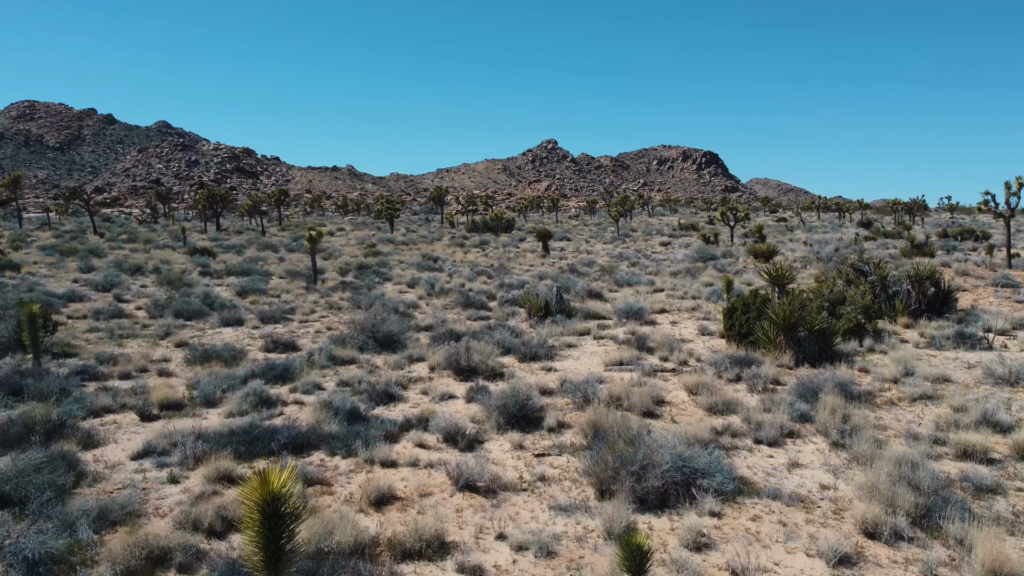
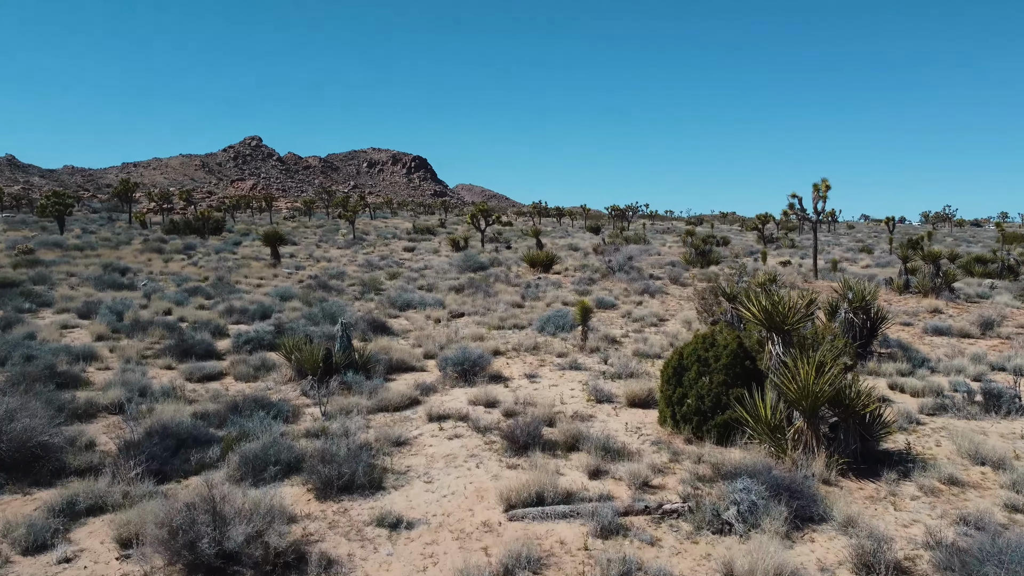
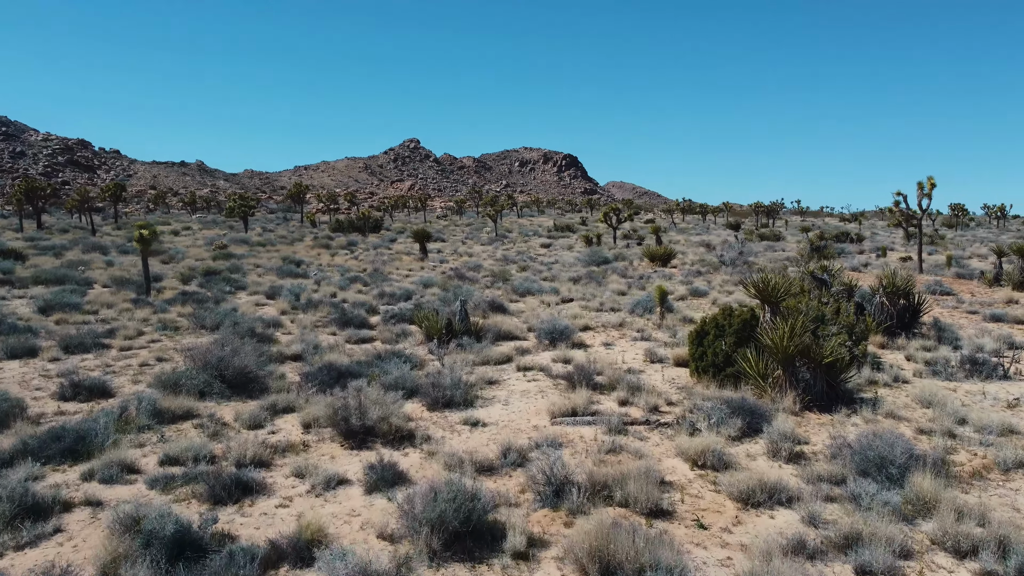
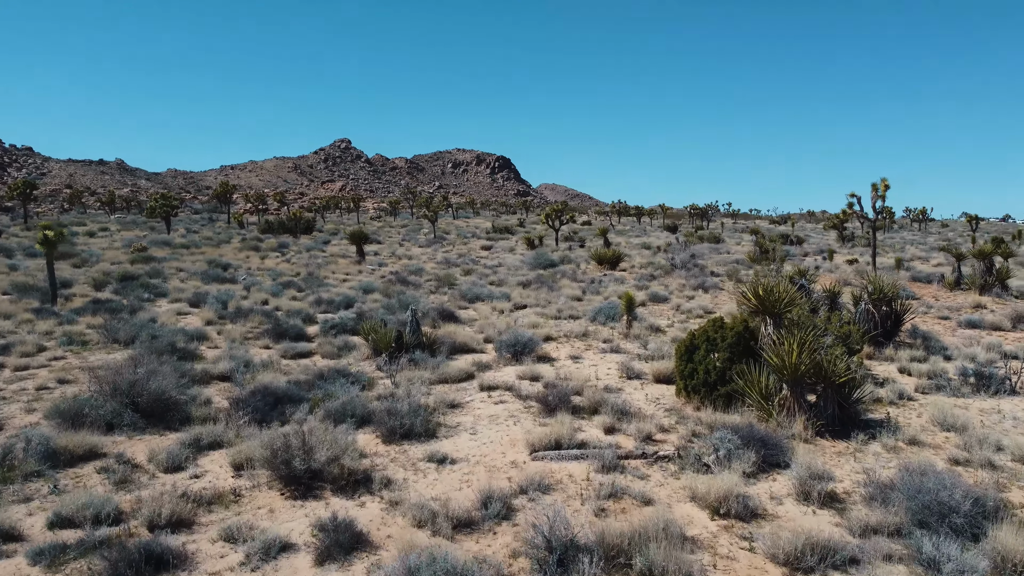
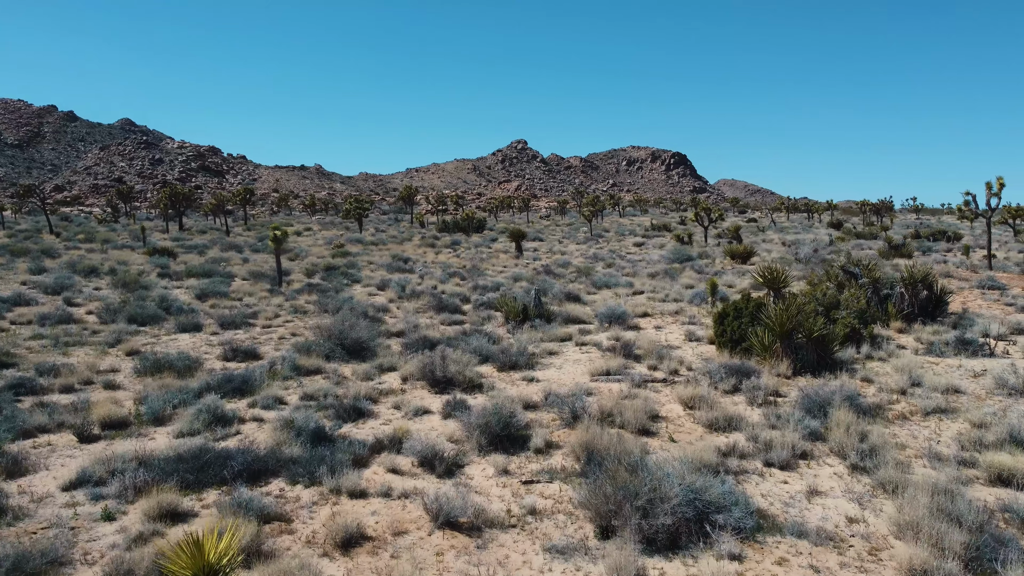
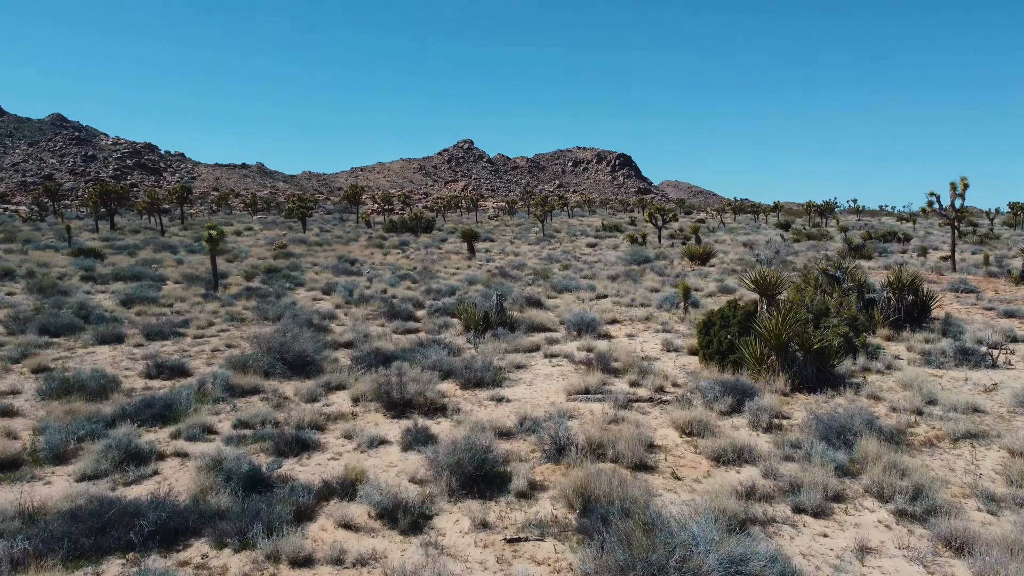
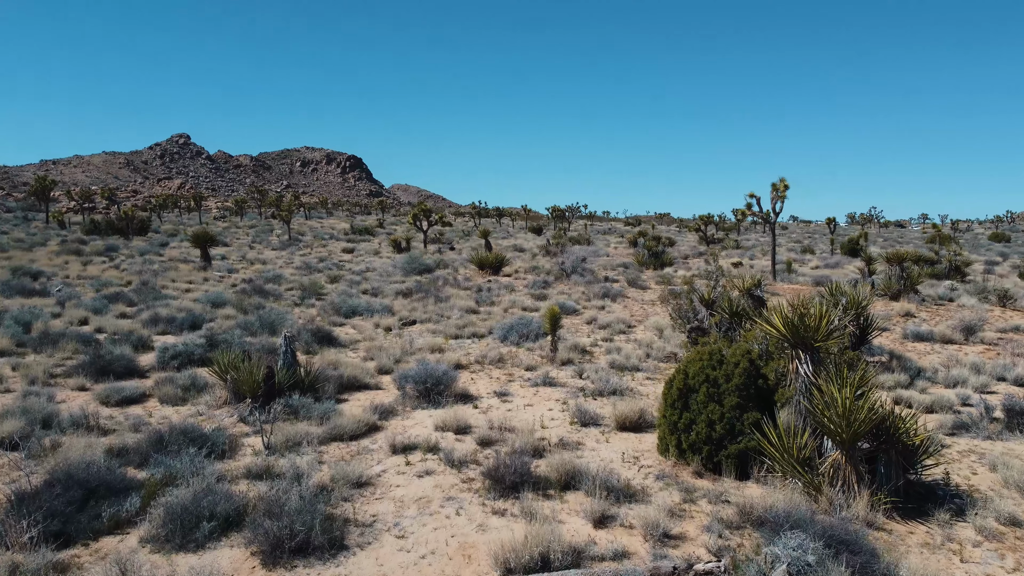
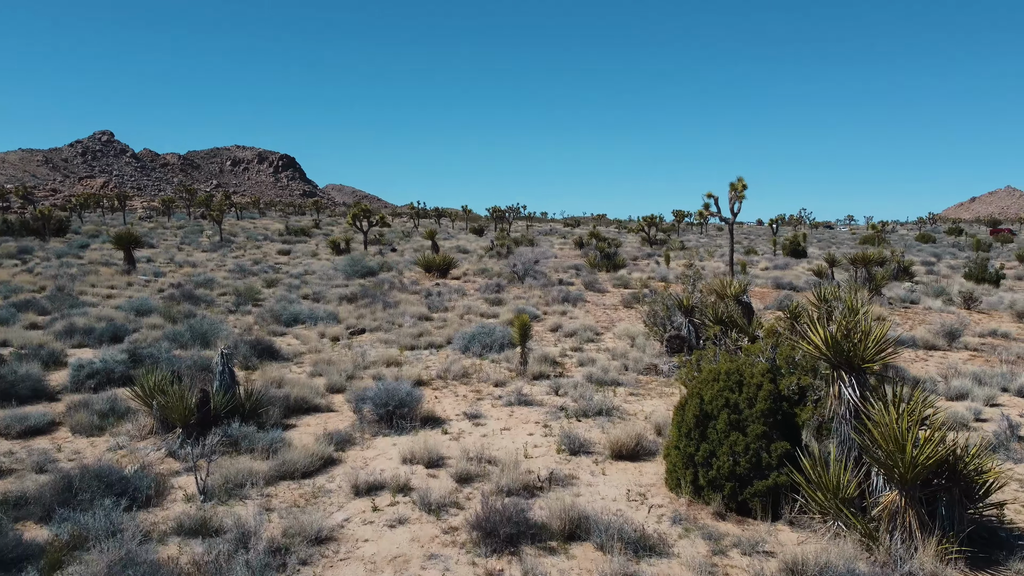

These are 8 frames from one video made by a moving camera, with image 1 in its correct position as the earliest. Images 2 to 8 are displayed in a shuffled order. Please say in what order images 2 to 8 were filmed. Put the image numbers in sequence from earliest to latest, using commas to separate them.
5, 6, 3, 4, 2, 7, 8
